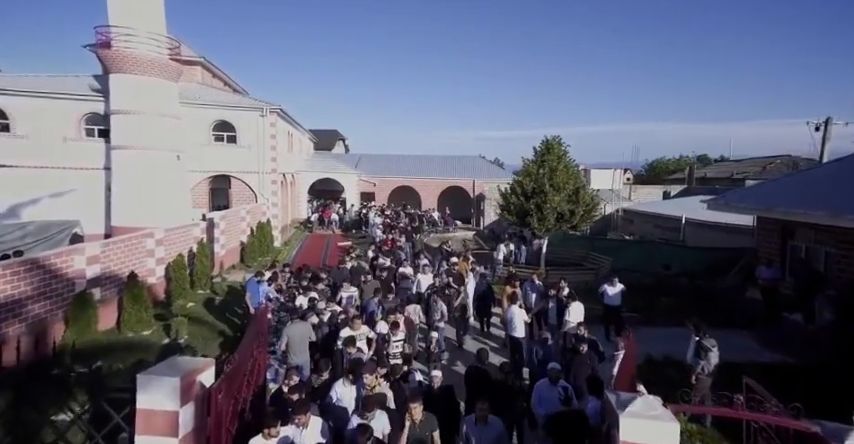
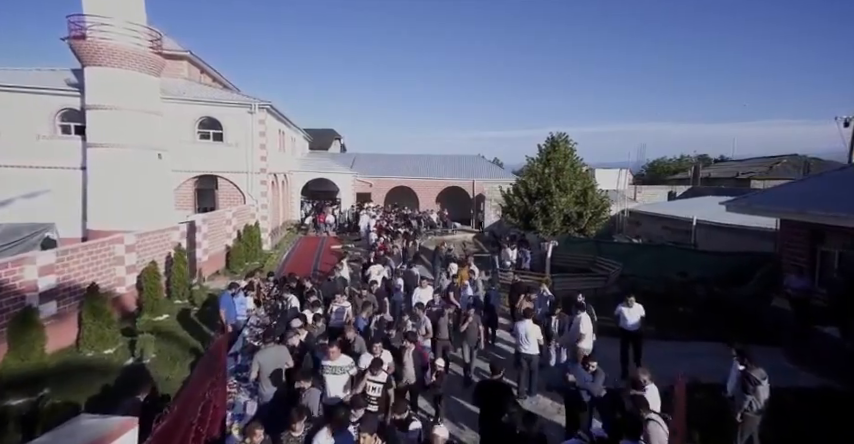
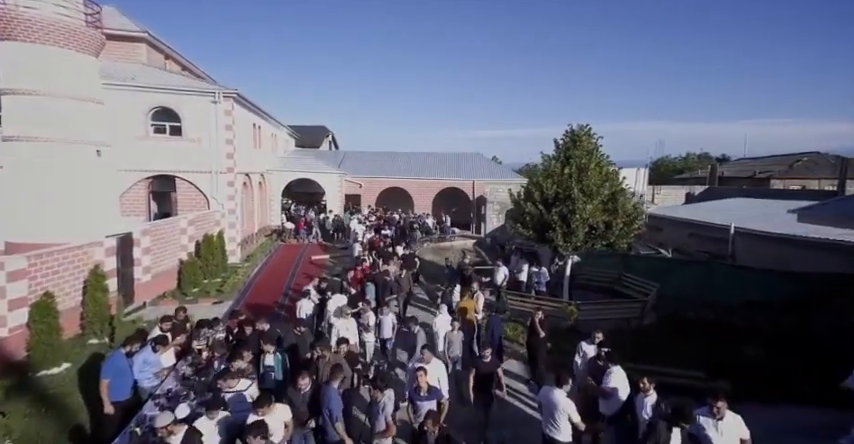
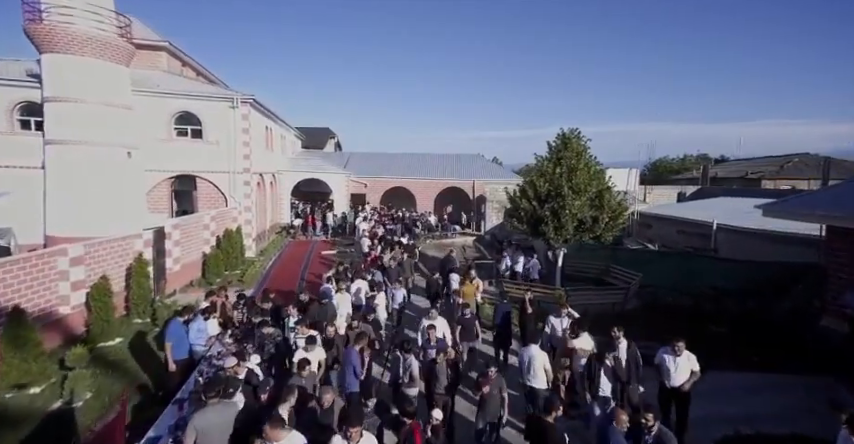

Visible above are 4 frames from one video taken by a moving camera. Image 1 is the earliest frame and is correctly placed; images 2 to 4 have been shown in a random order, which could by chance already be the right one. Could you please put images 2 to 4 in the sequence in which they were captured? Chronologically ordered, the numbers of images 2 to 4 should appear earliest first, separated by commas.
2, 4, 3
